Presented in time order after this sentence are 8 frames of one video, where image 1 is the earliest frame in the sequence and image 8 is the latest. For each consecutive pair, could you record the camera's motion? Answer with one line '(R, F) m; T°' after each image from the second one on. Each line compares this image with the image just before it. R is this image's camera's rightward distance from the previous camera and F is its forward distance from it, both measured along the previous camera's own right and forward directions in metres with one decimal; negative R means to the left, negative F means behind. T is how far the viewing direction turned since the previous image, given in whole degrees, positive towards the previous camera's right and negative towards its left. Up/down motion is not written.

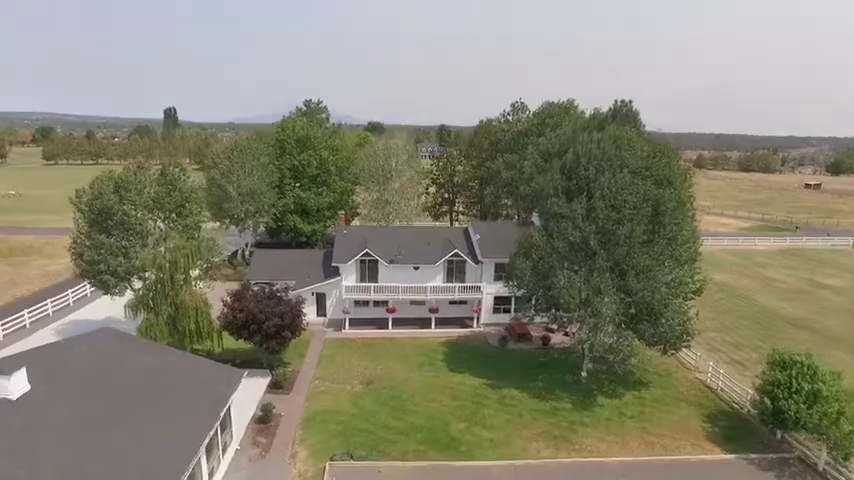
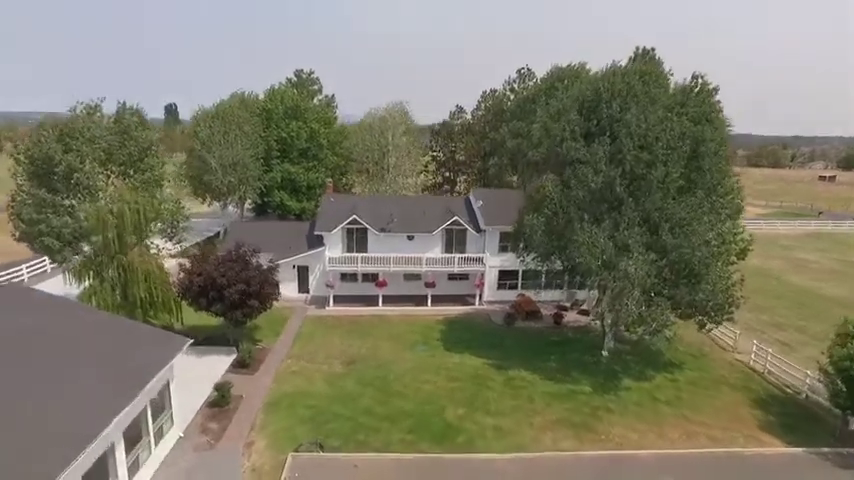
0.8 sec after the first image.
(+0.7, +5.5) m; 0°
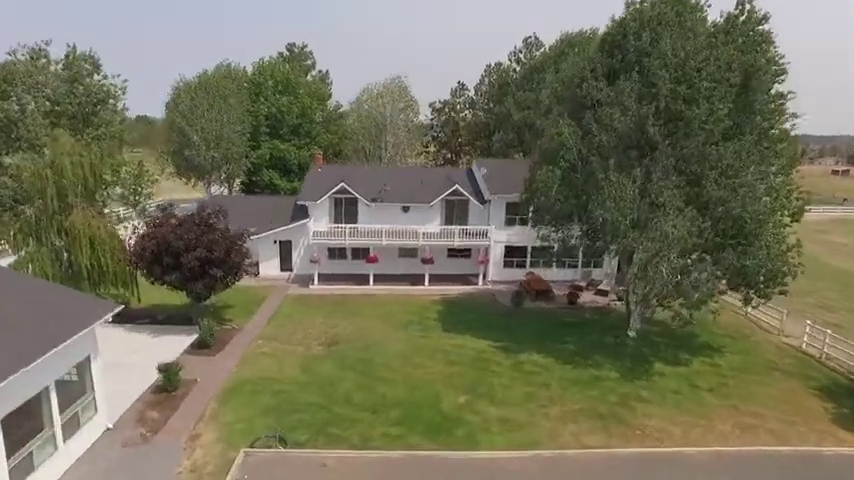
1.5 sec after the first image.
(+0.5, +4.6) m; 0°
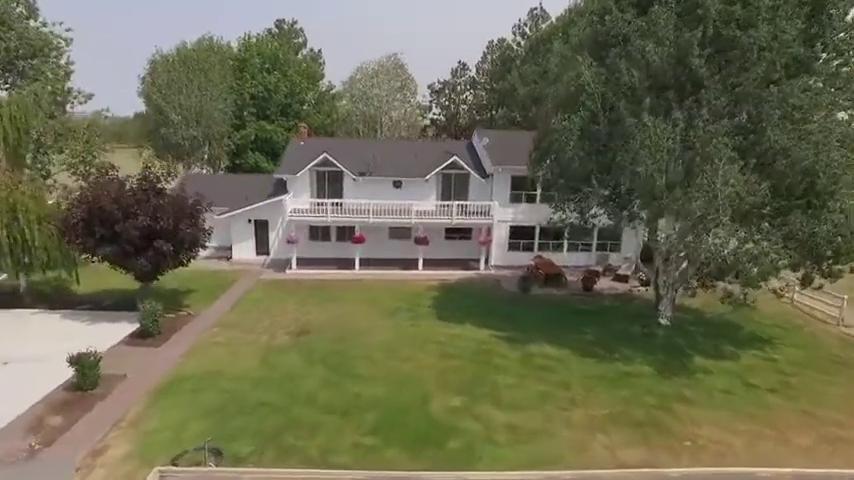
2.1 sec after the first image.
(+0.6, +4.4) m; 0°
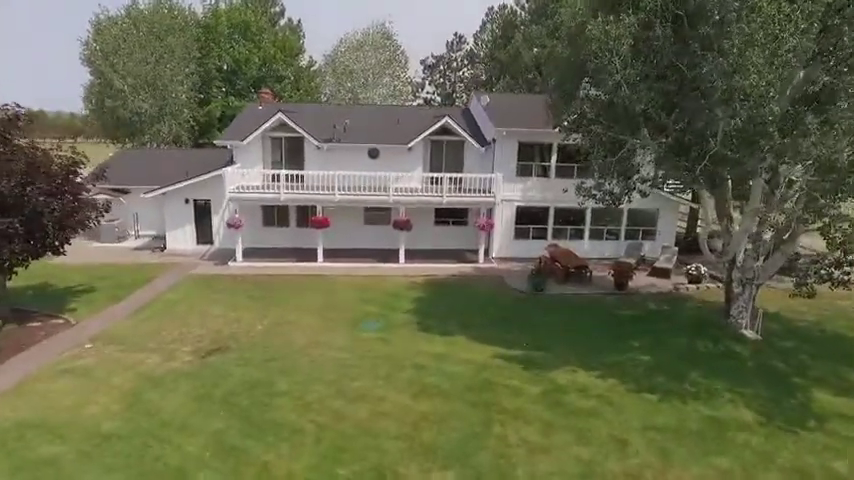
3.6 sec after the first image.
(+0.8, +7.1) m; 0°
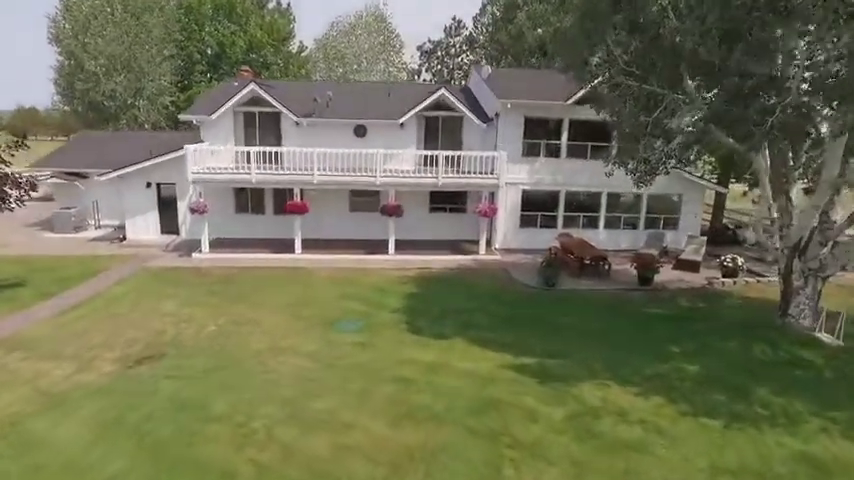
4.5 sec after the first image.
(+0.2, +3.1) m; 0°
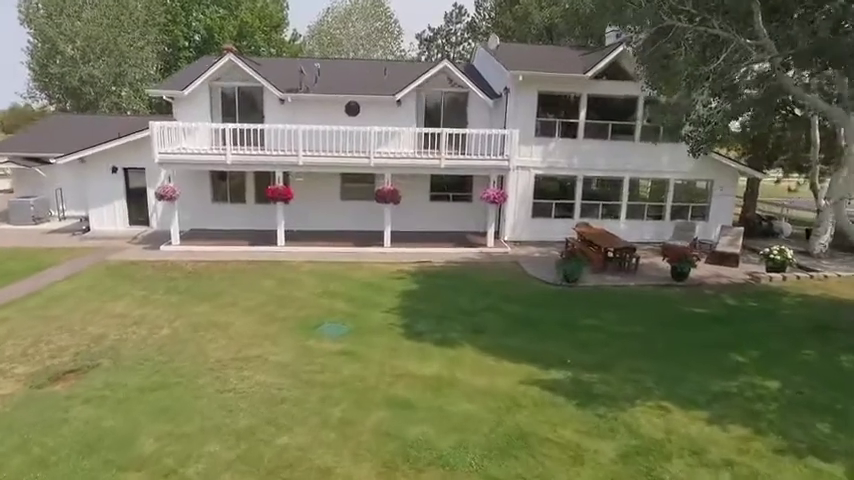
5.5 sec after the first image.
(-0.1, +2.6) m; 0°
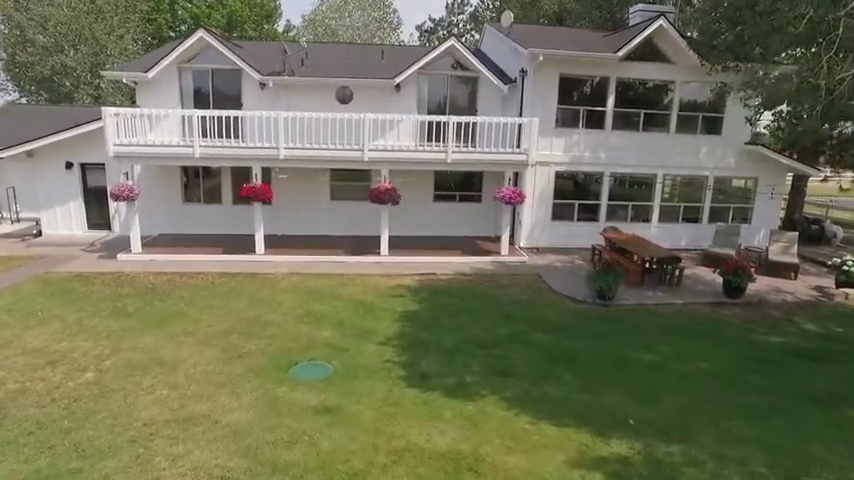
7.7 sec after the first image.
(-0.2, +2.8) m; 0°
